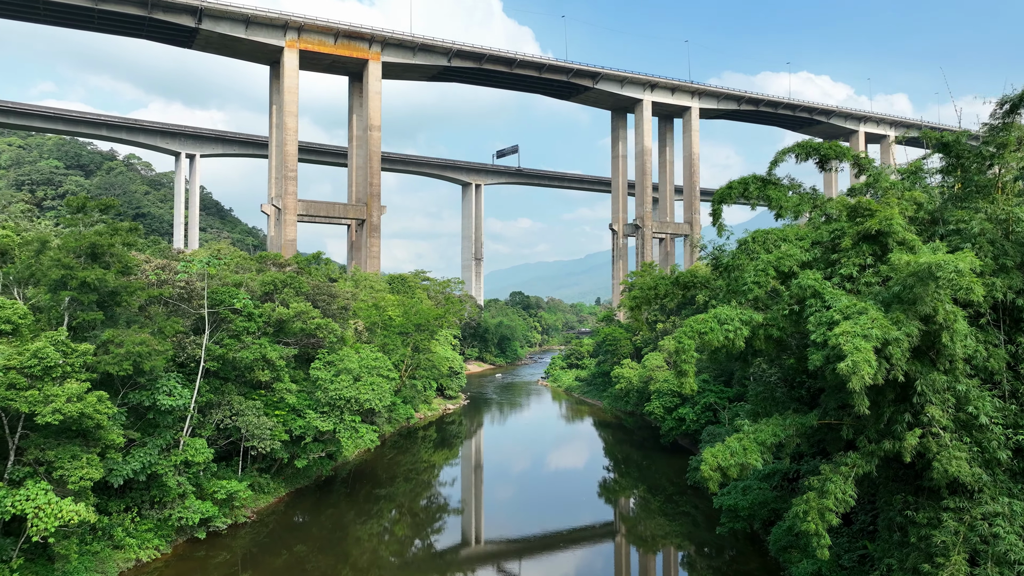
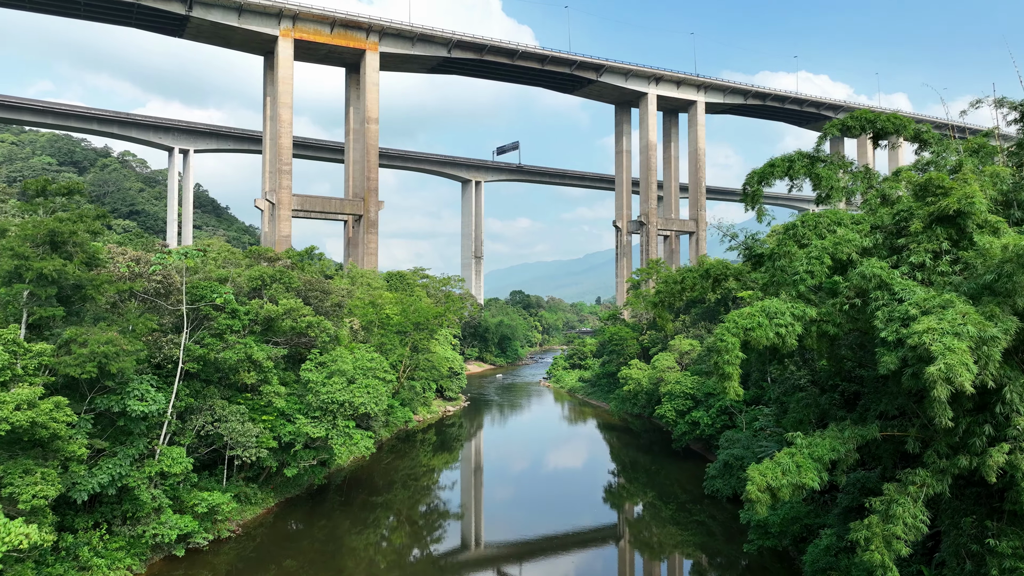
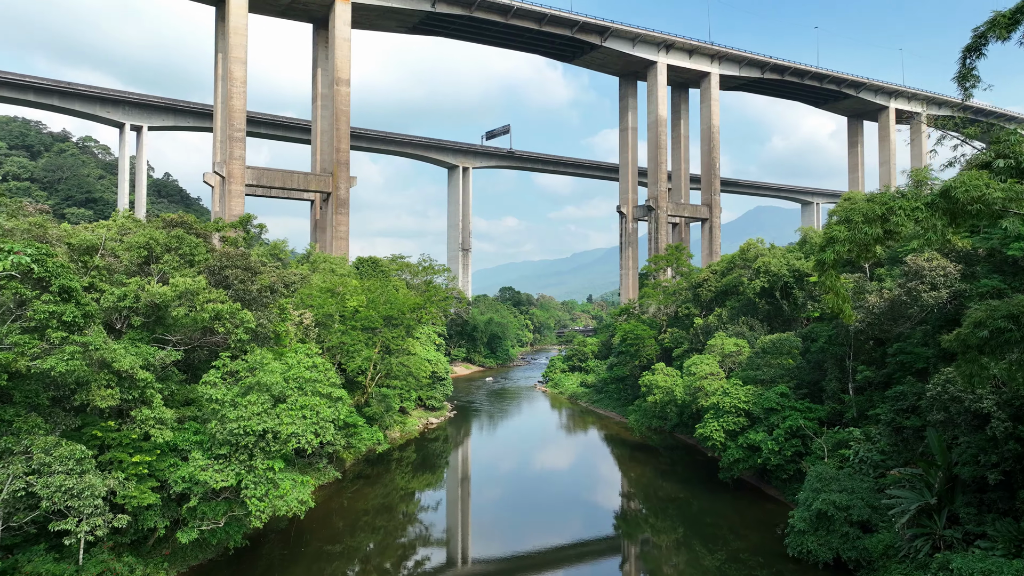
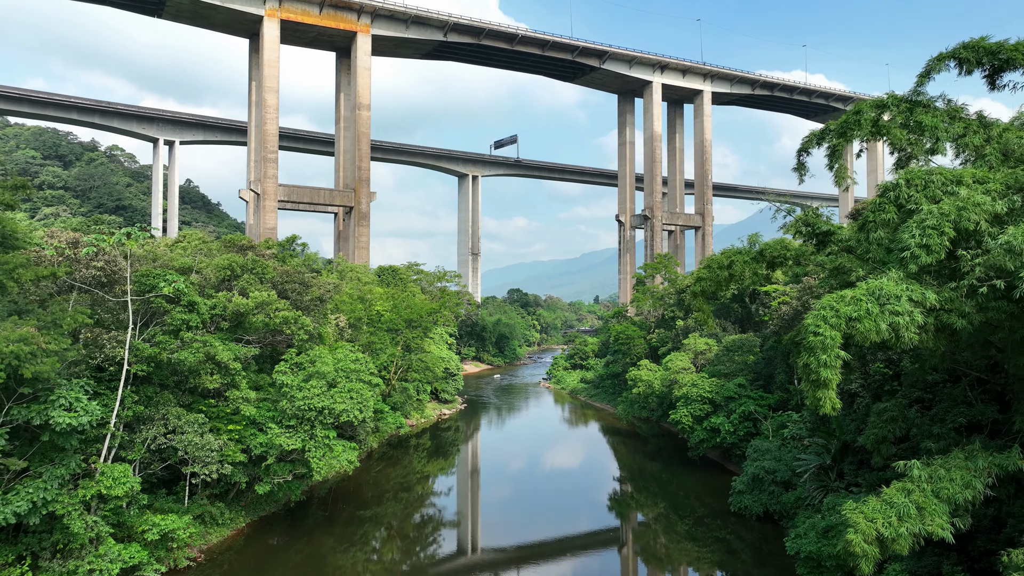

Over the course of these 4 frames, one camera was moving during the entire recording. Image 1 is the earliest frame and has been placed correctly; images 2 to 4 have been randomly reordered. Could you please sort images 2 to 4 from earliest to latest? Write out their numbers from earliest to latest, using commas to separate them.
2, 4, 3
